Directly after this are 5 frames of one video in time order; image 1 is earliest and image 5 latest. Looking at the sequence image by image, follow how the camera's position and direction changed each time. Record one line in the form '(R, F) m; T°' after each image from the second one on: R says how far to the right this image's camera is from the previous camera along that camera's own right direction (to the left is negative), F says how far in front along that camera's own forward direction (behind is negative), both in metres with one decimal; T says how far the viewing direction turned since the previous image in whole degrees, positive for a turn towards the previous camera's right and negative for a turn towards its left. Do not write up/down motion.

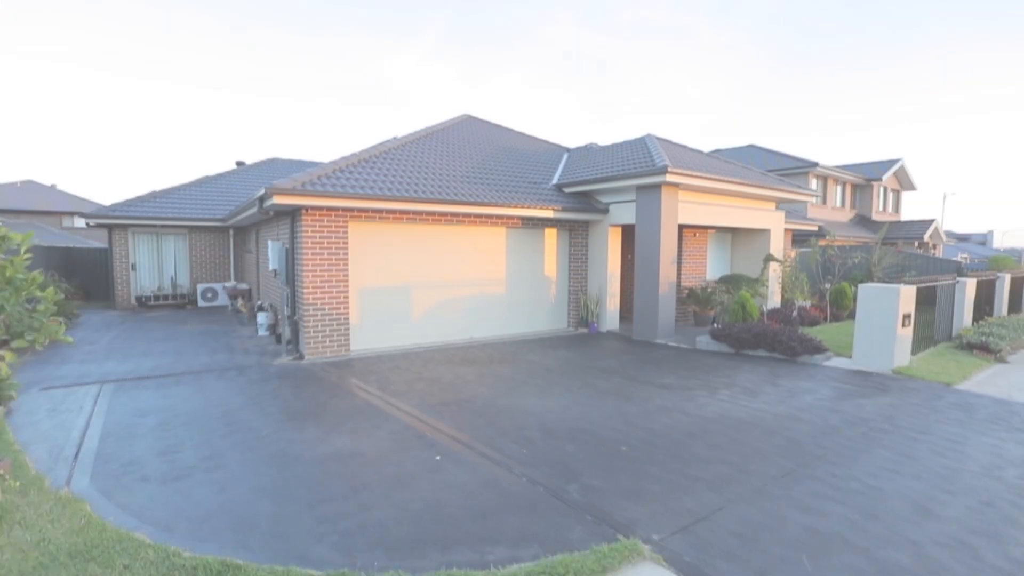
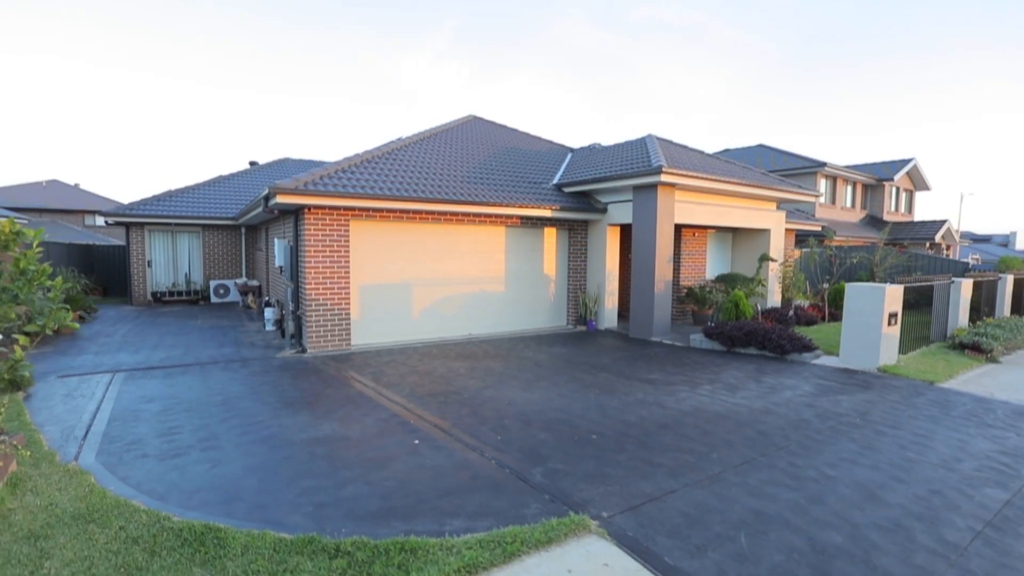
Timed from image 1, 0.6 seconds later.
(+0.3, -0.2) m; -2°
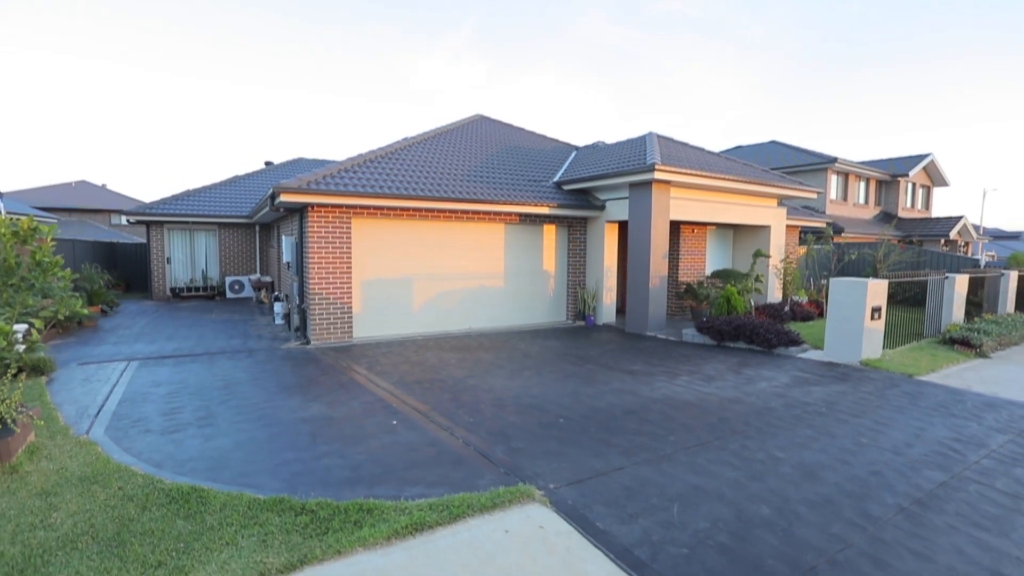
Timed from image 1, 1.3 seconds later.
(+0.4, -0.3) m; -2°
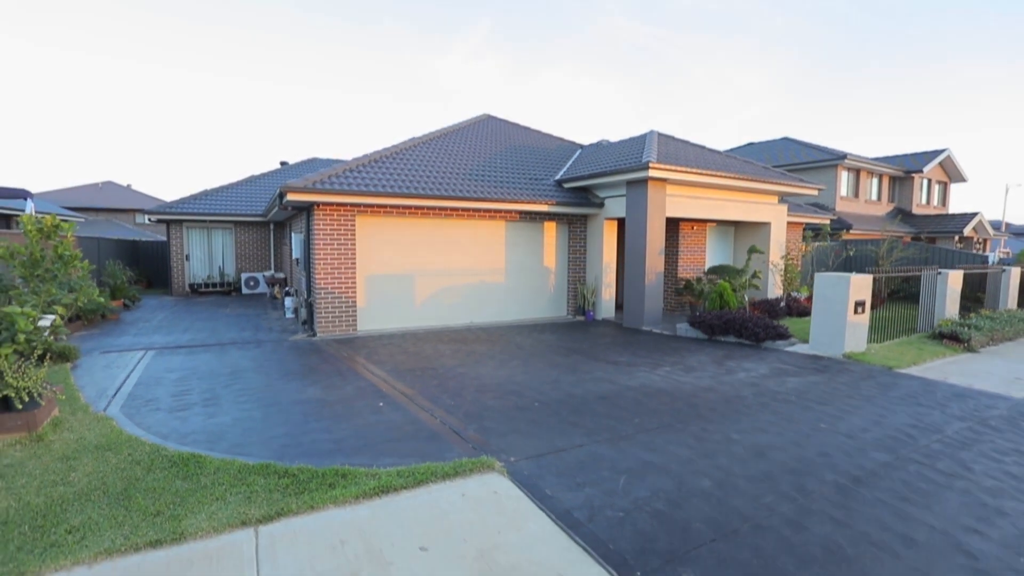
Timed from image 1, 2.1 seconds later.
(+0.4, -0.3) m; -2°
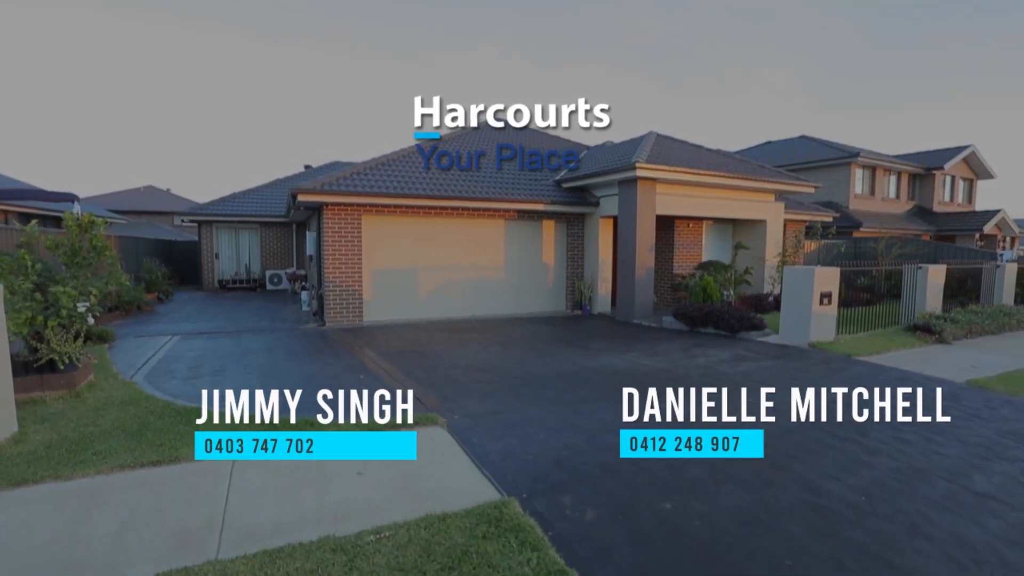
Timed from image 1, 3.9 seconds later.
(+0.7, -0.7) m; -3°
